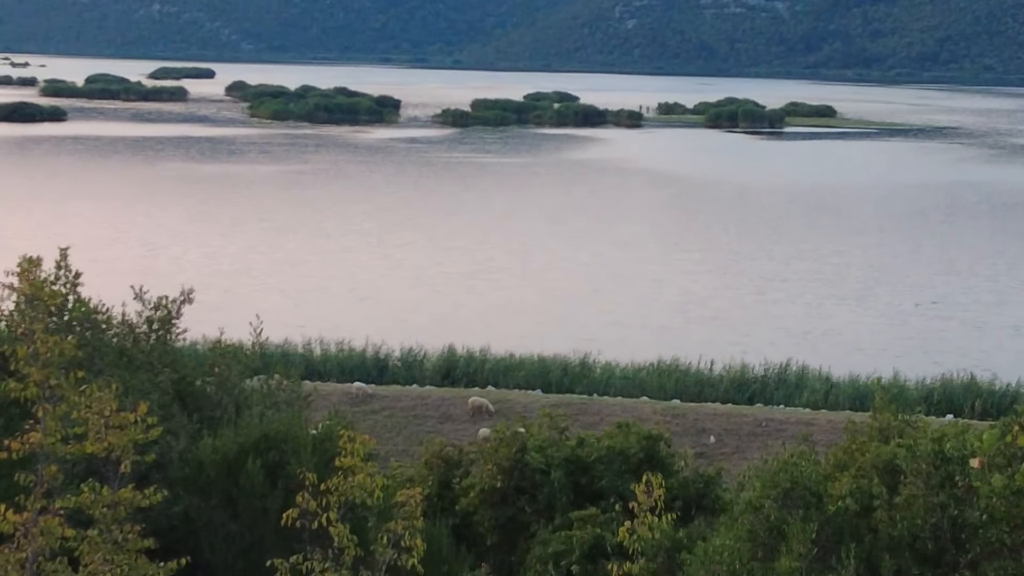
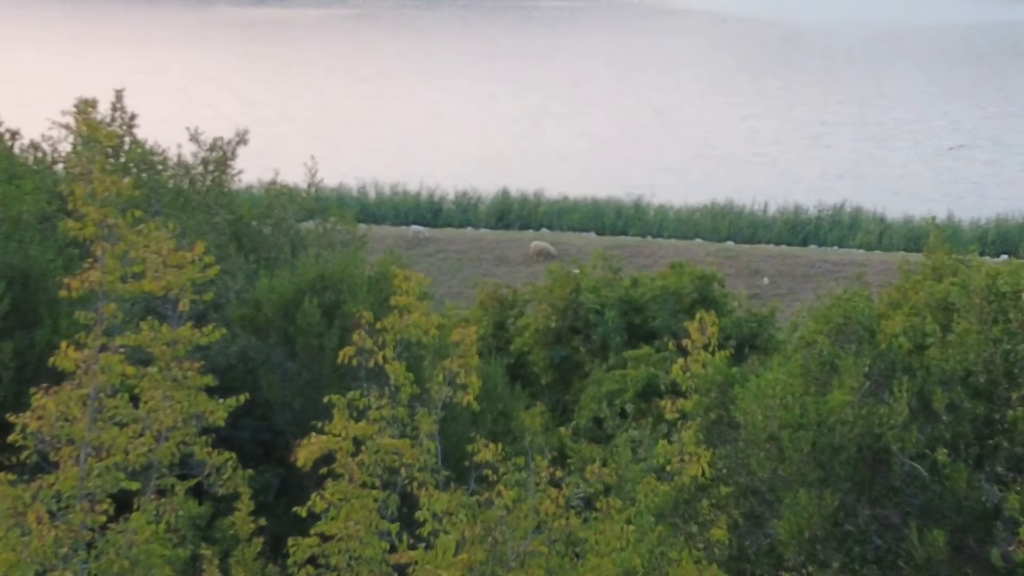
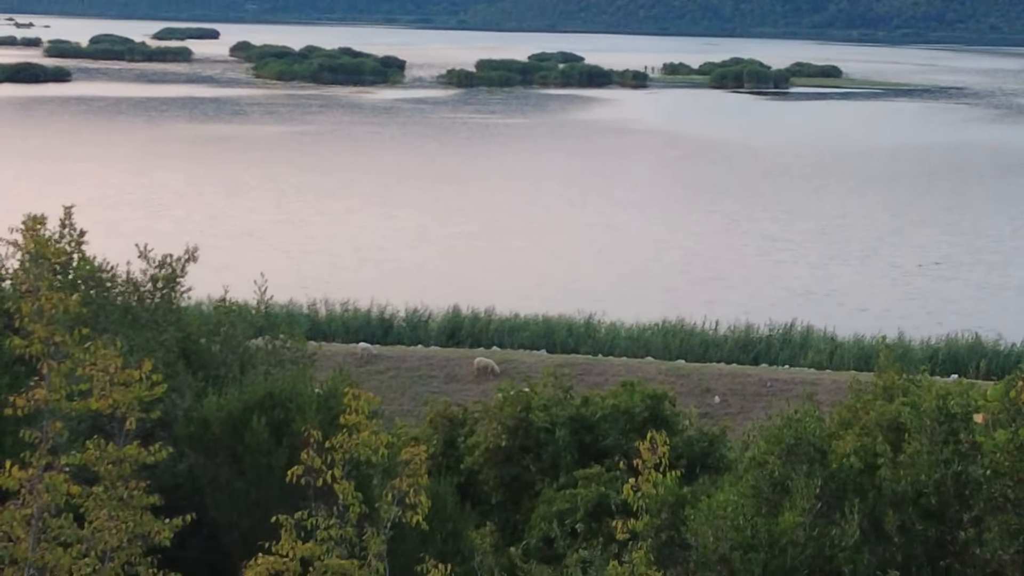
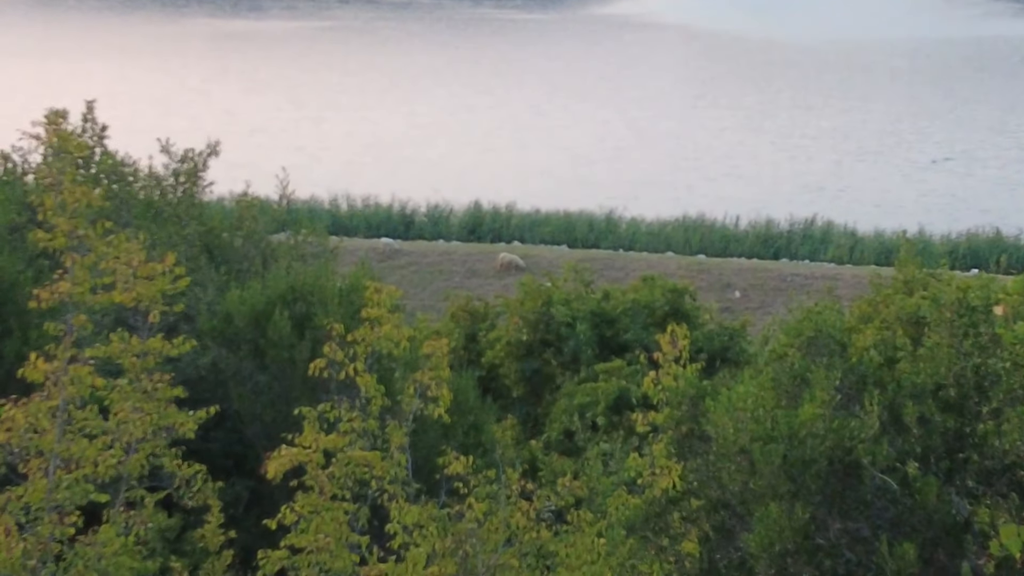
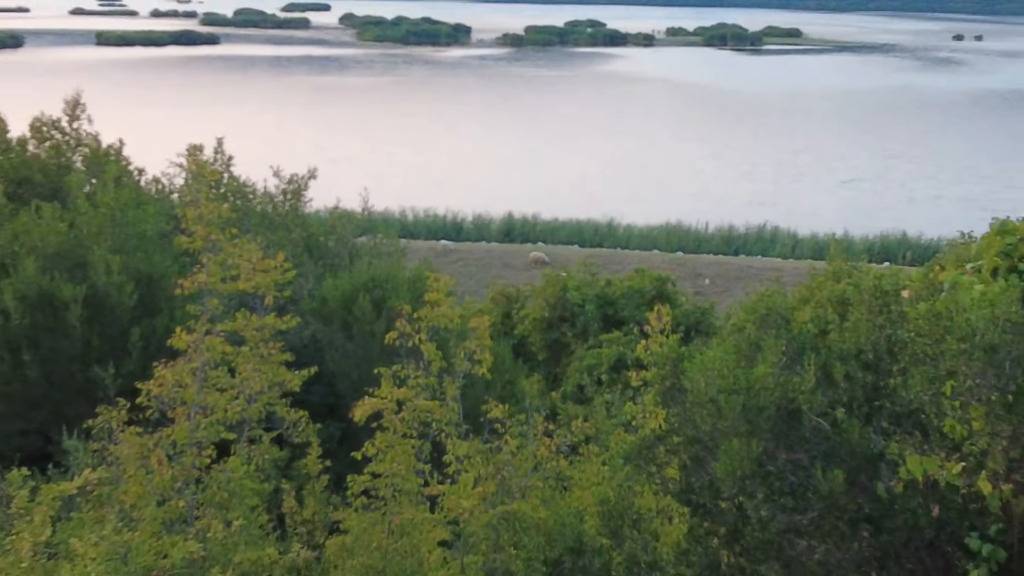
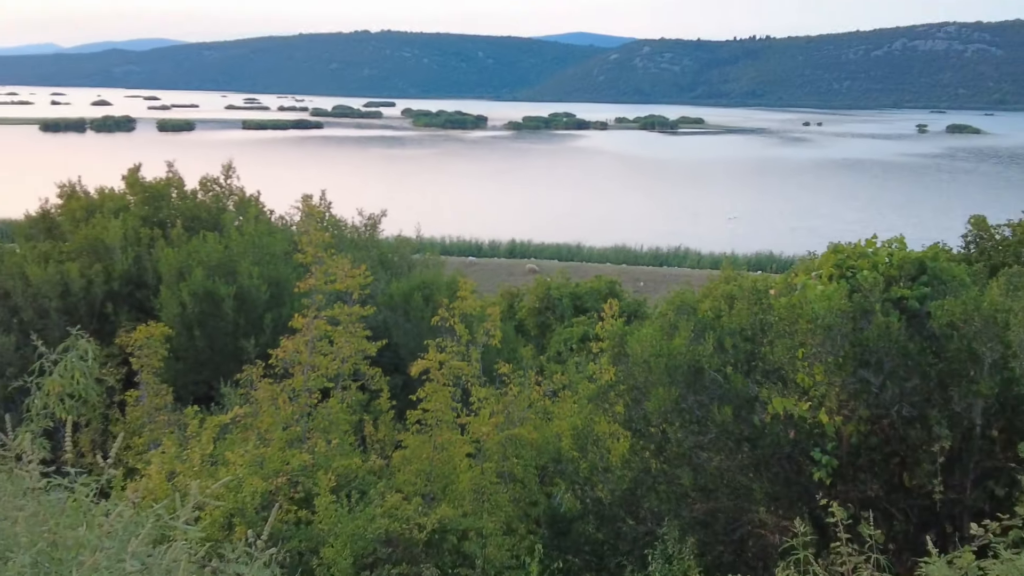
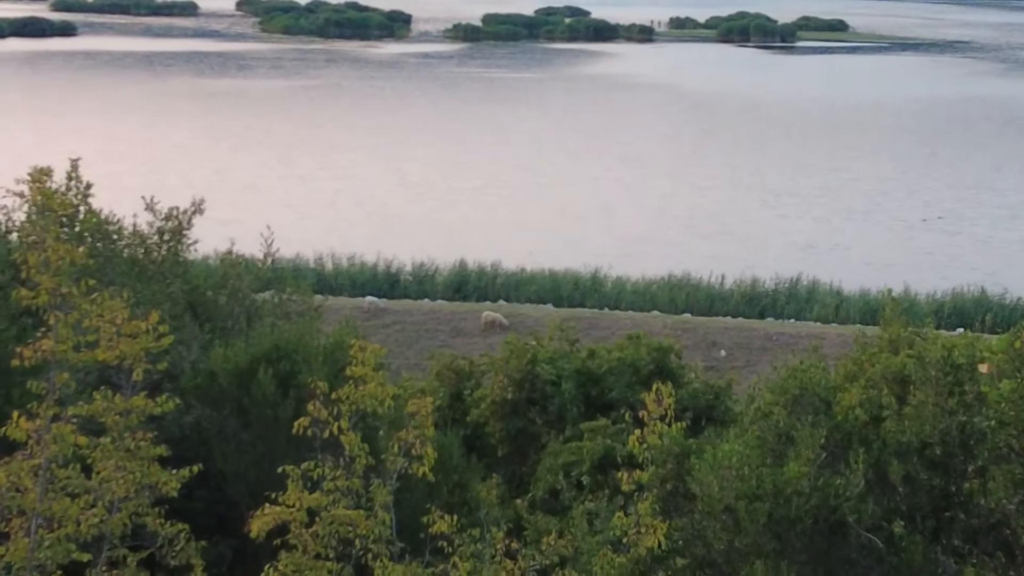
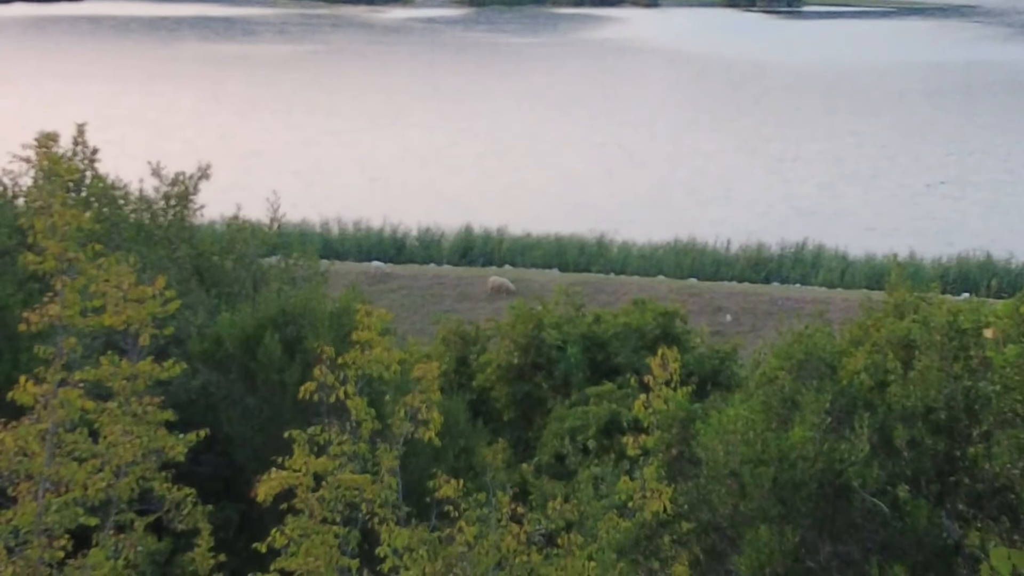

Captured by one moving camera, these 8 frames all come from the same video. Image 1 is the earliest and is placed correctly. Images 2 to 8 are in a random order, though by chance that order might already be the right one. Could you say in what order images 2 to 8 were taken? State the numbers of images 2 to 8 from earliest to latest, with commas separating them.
3, 7, 8, 4, 2, 5, 6
